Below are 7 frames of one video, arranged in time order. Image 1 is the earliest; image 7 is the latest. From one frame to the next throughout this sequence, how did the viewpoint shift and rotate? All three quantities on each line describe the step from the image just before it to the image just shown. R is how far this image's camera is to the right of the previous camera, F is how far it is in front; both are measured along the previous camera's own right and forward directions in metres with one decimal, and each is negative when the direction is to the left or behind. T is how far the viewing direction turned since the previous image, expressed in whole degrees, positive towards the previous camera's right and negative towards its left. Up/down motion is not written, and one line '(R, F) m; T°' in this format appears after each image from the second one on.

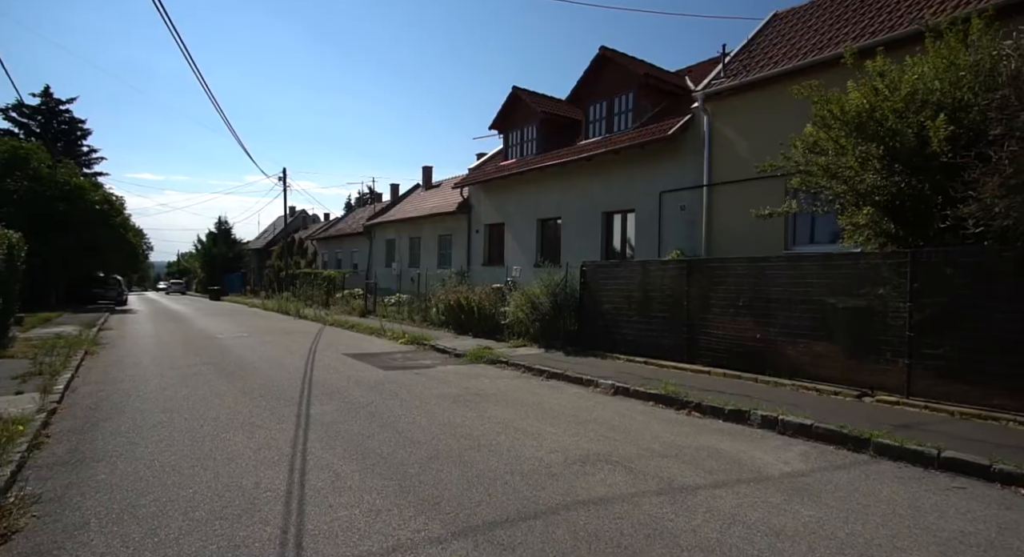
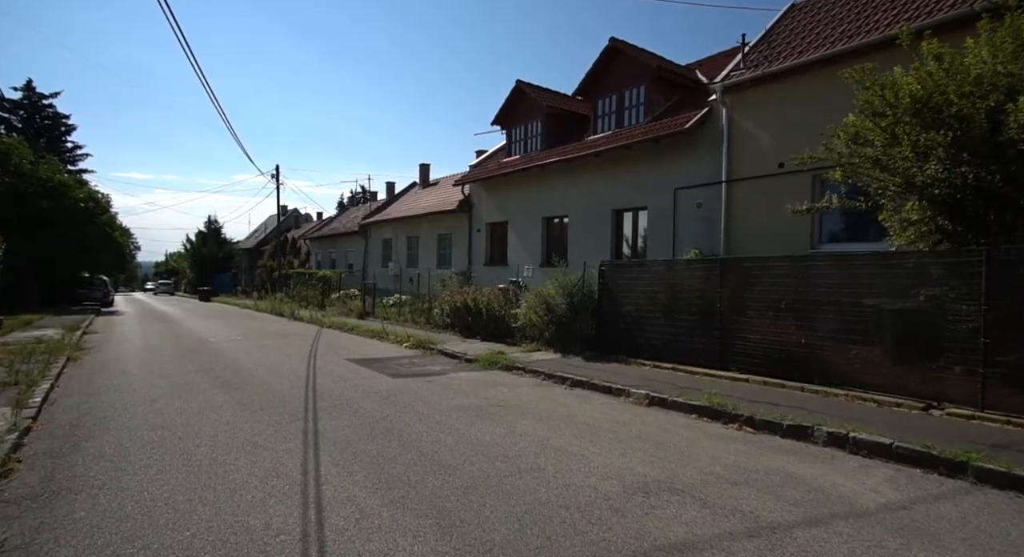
(-0.4, +0.8) m; +1°
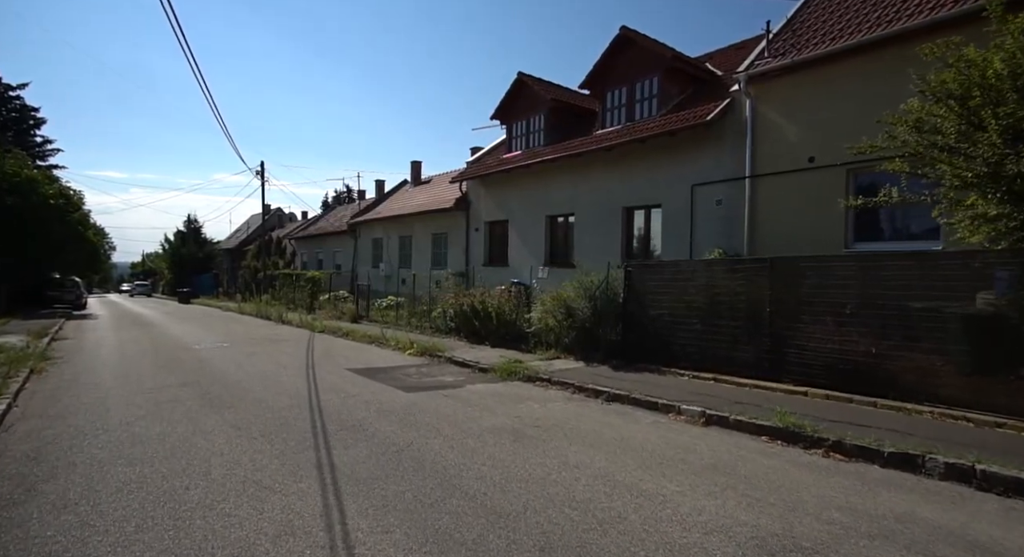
(-0.6, +1.1) m; +2°
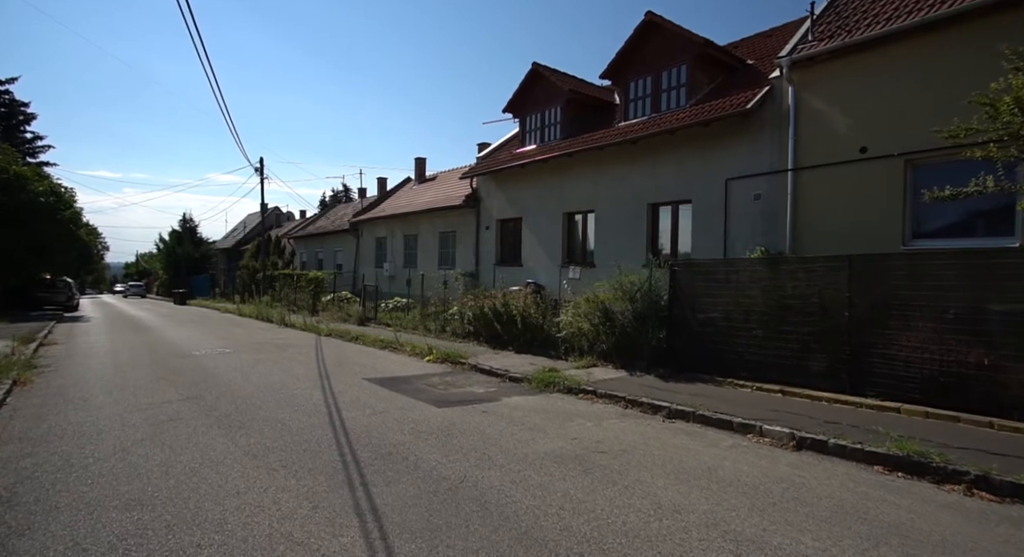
(-0.6, +1.0) m; 0°
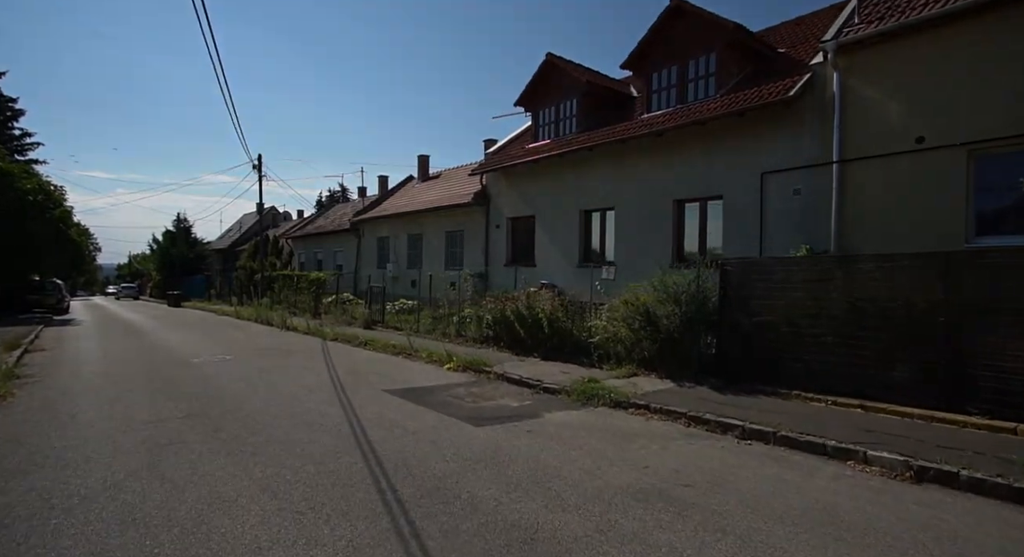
(-0.6, +1.0) m; 0°
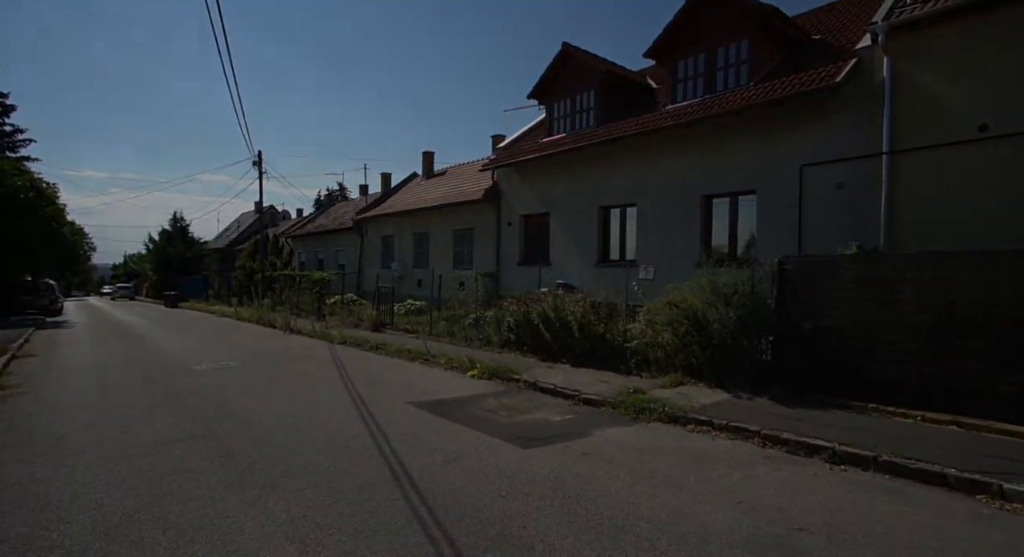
(-0.5, +0.9) m; 0°
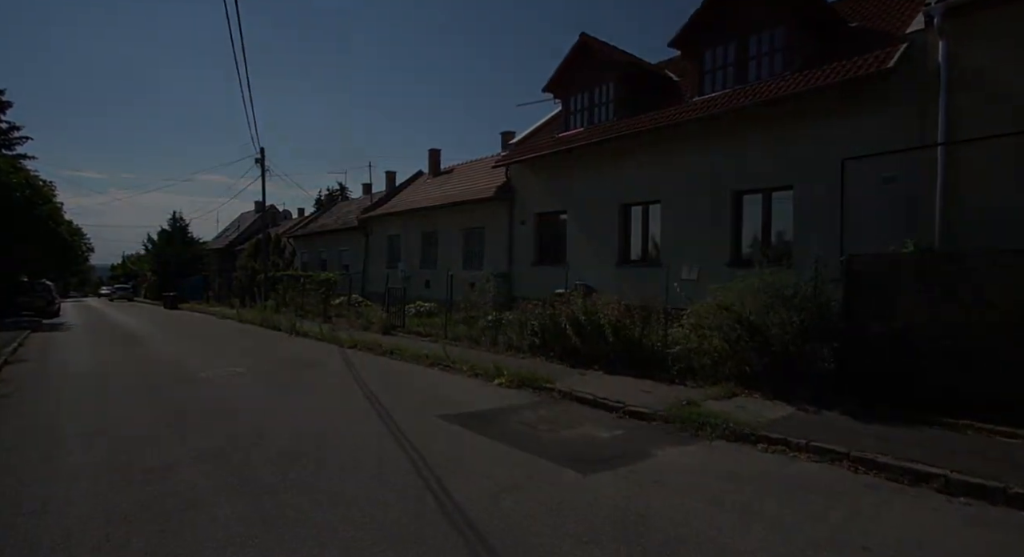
(-0.5, +0.8) m; 0°
